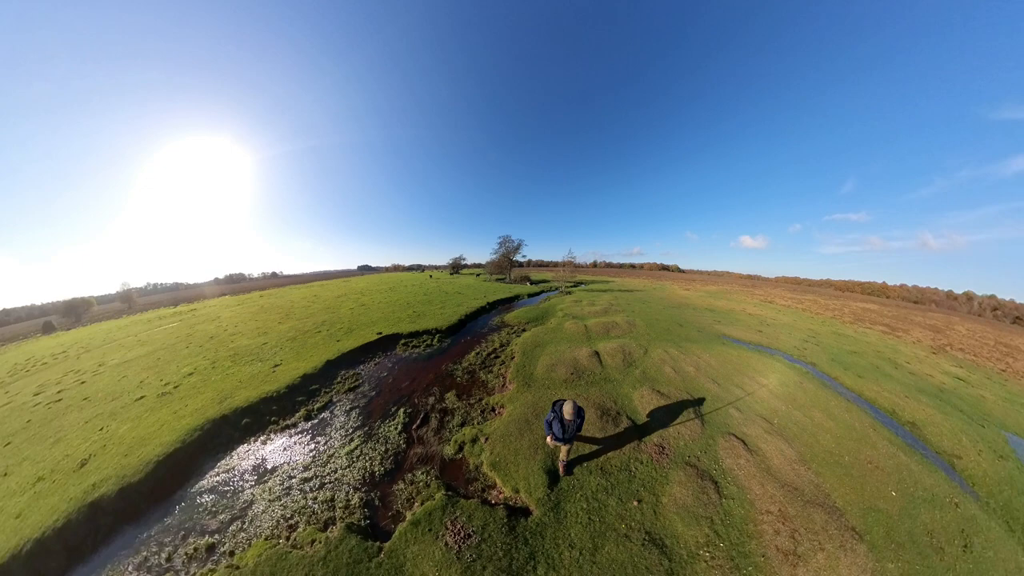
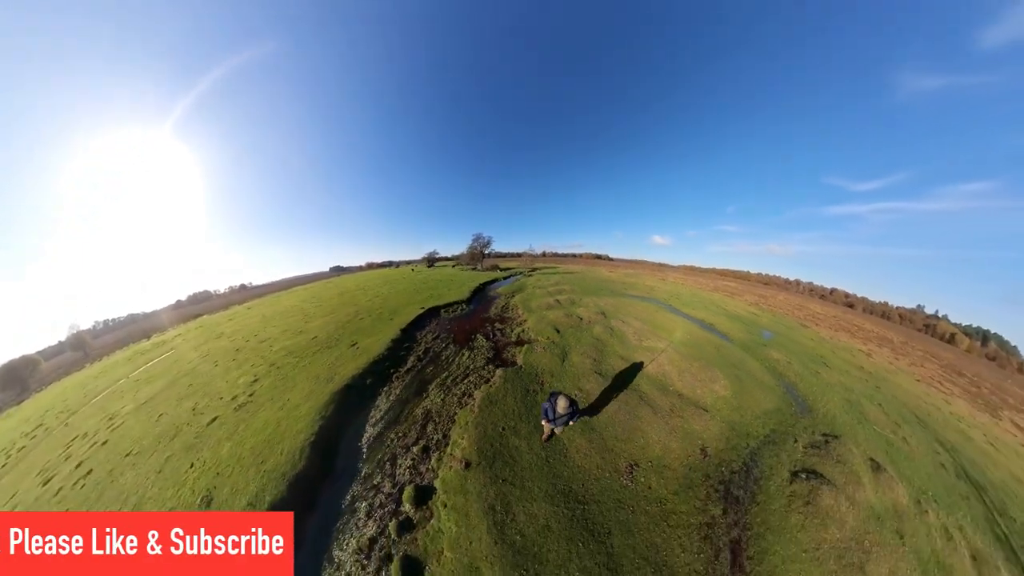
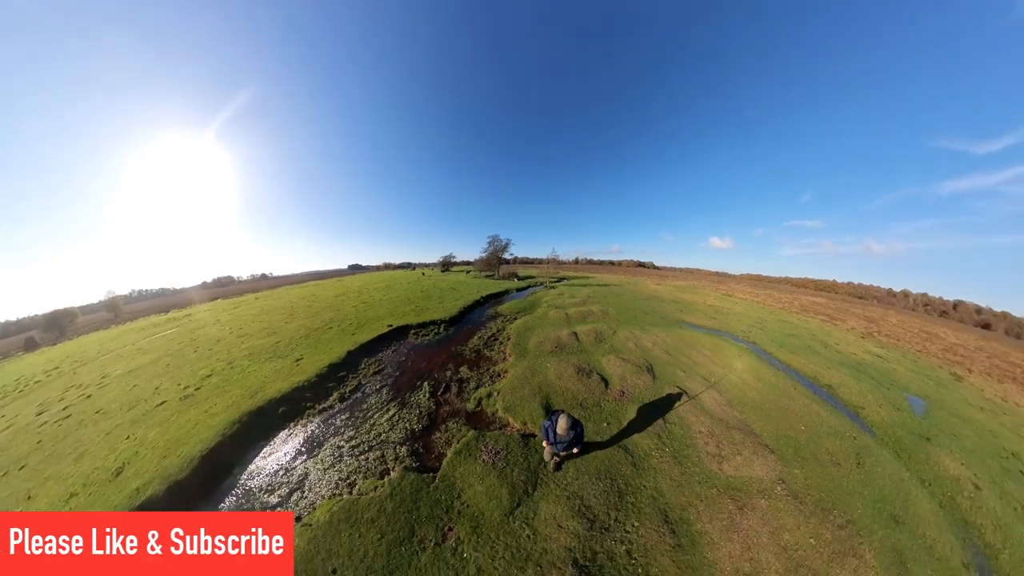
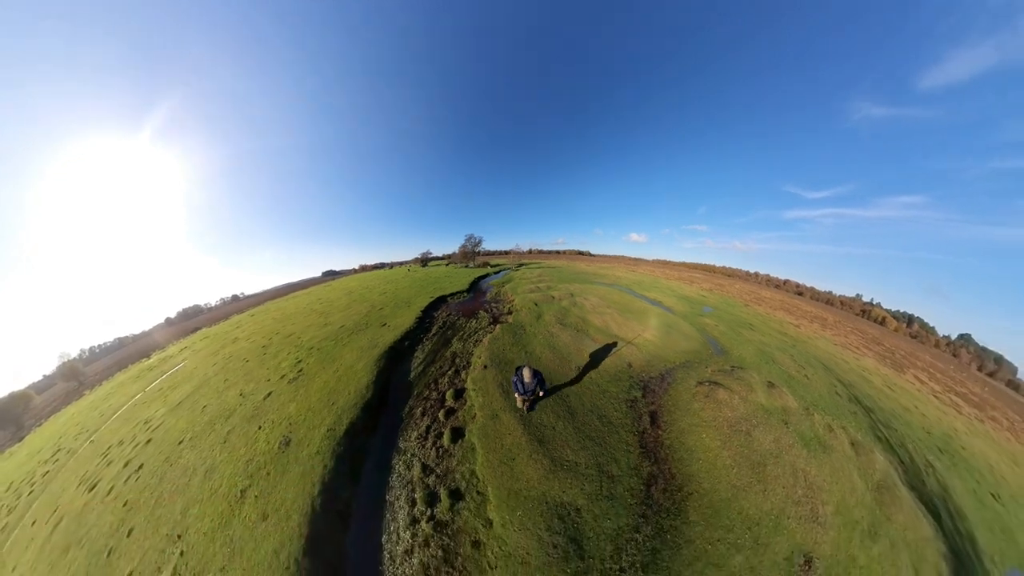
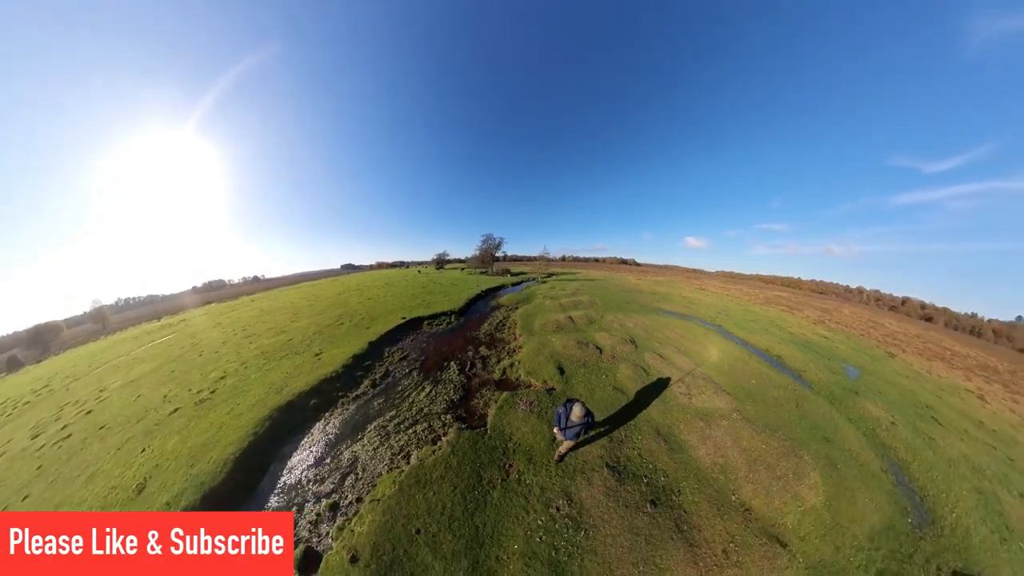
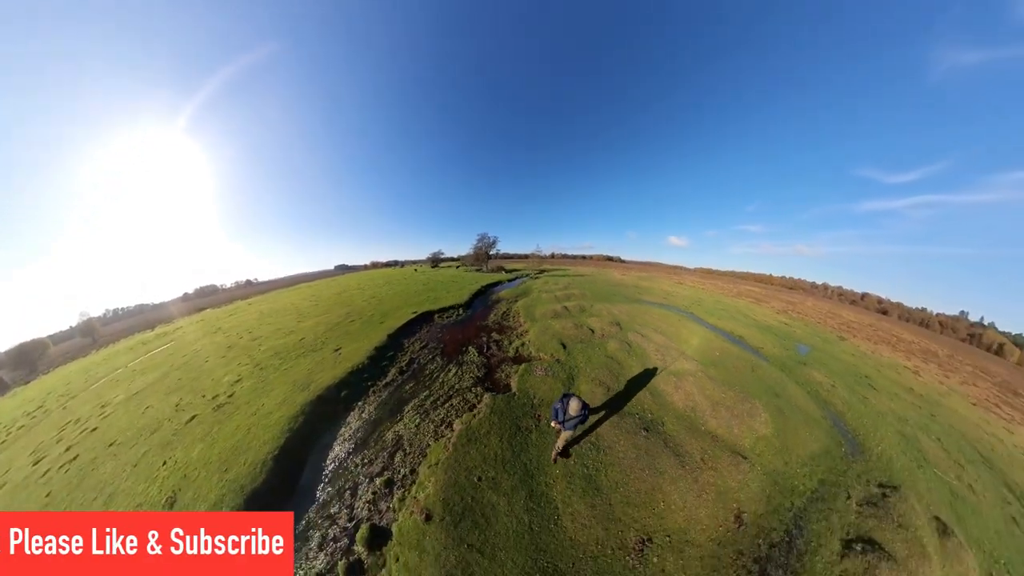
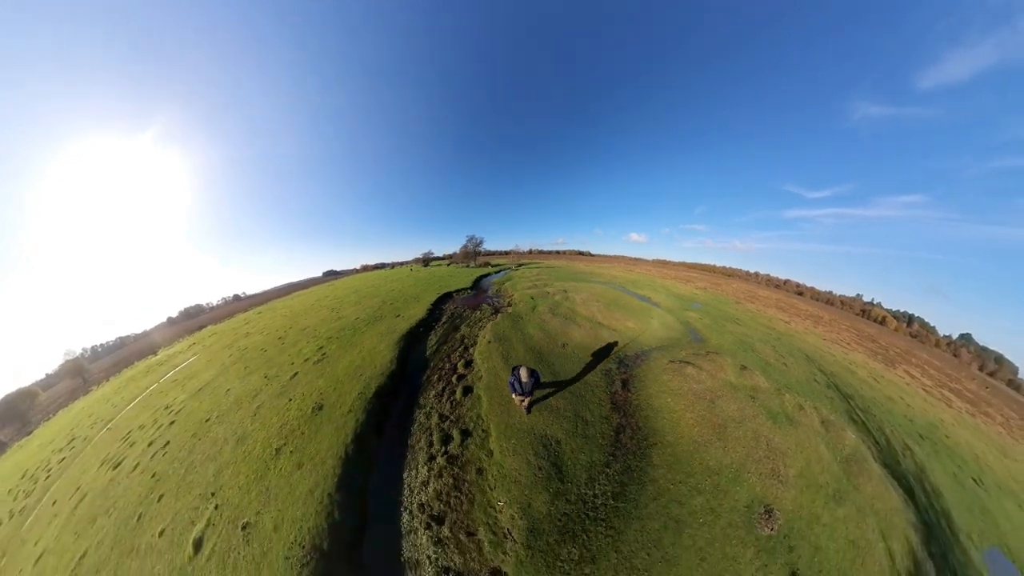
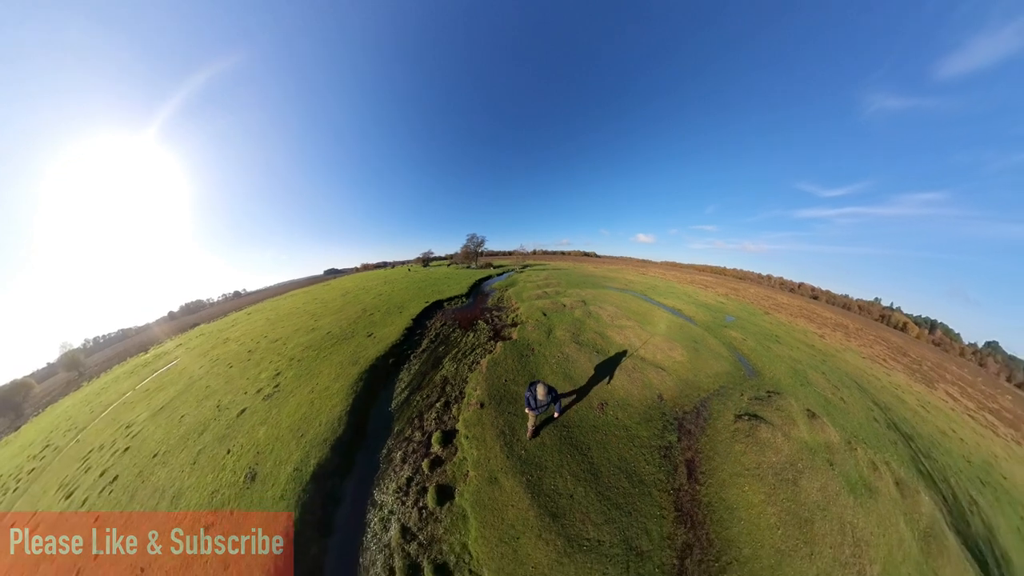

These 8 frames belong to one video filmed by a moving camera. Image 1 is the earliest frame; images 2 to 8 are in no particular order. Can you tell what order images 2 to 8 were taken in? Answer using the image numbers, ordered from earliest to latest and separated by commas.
3, 5, 6, 2, 8, 4, 7
